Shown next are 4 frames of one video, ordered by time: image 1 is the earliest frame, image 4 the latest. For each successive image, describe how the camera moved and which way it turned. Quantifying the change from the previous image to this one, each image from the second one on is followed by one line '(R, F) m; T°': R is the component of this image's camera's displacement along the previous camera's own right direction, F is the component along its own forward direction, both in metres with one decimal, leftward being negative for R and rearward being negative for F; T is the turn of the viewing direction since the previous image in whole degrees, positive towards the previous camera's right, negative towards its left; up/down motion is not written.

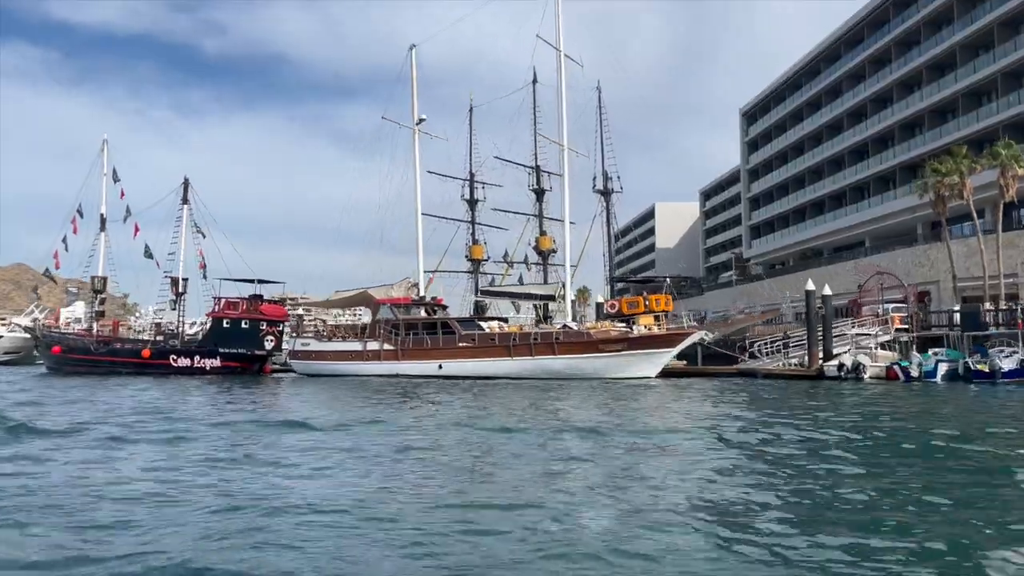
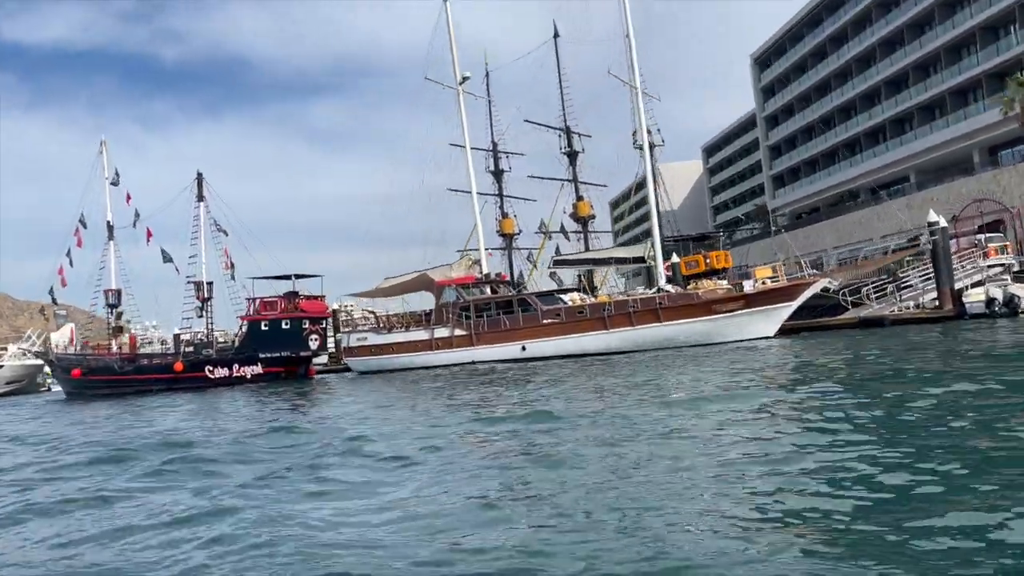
(-3.1, +3.2) m; +1°
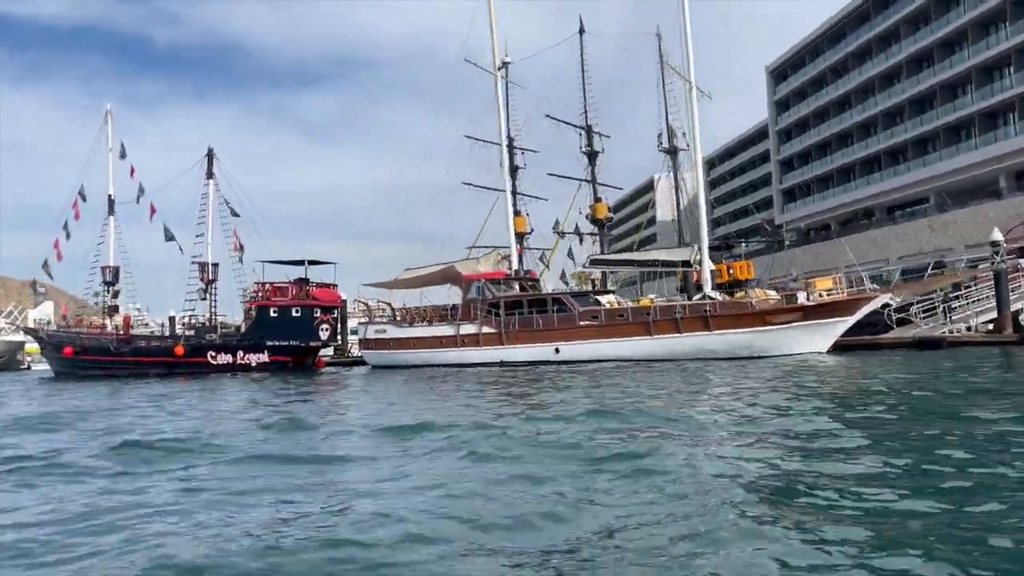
(-1.6, +1.5) m; +1°
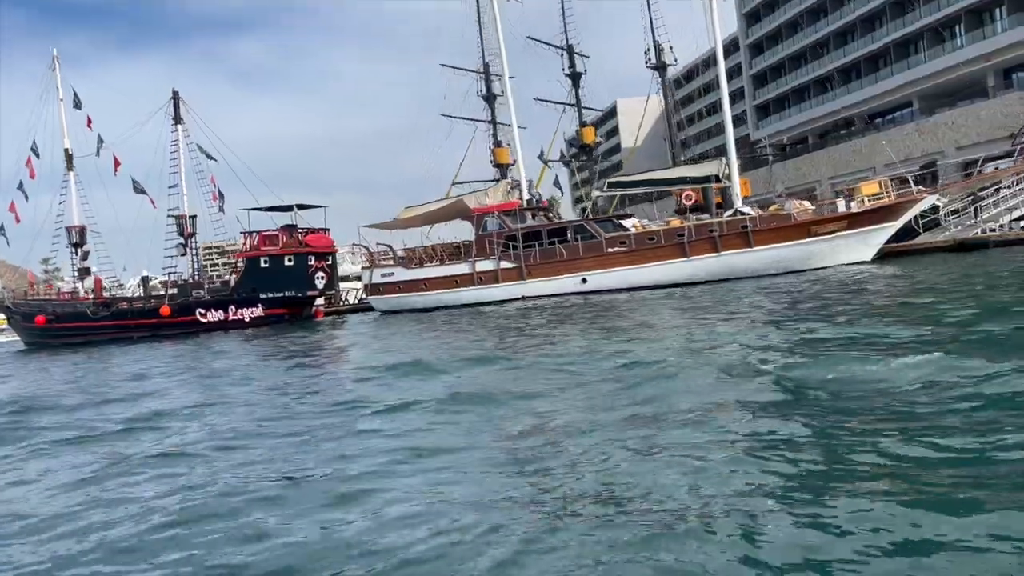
(-1.9, +1.6) m; +3°
